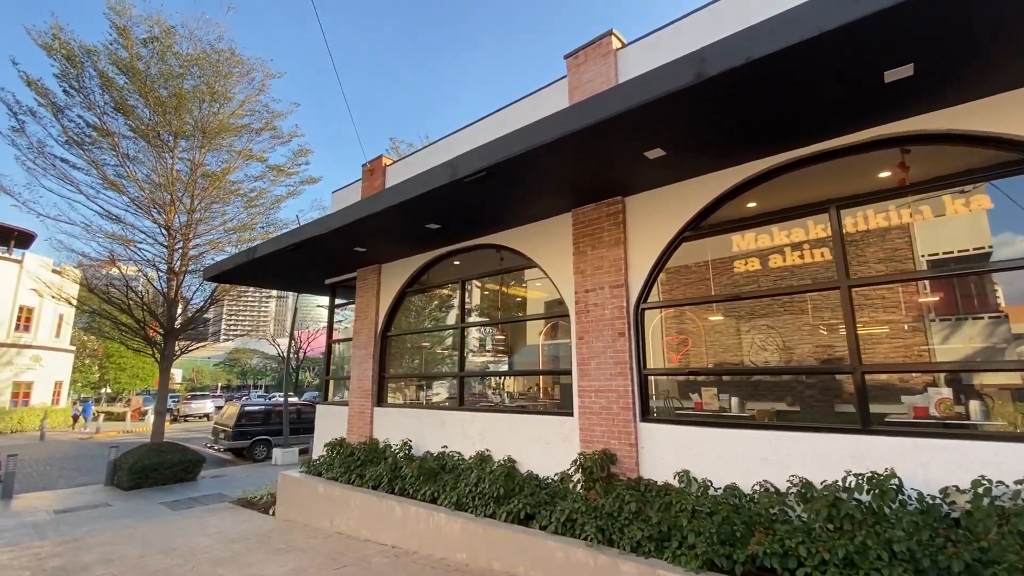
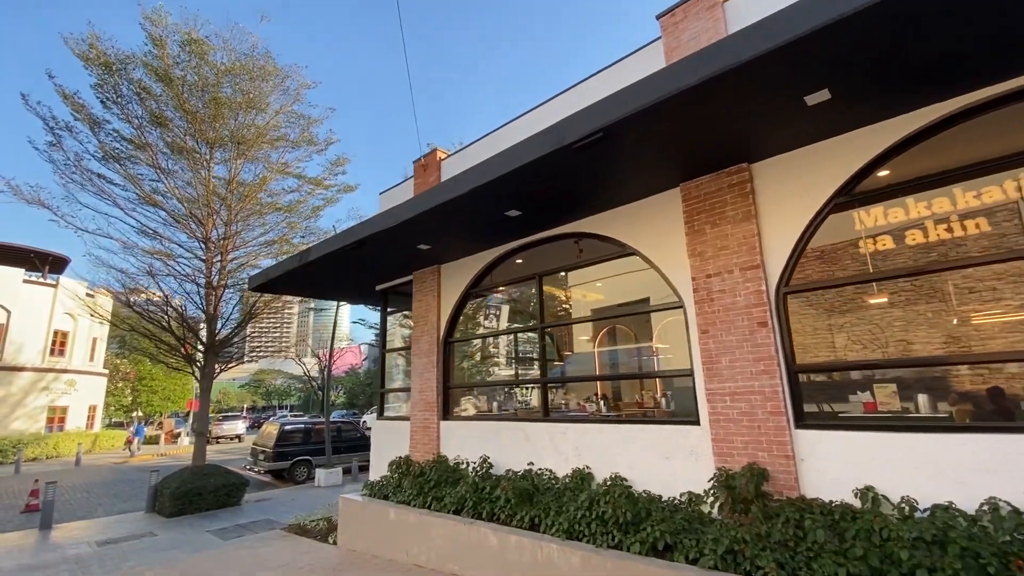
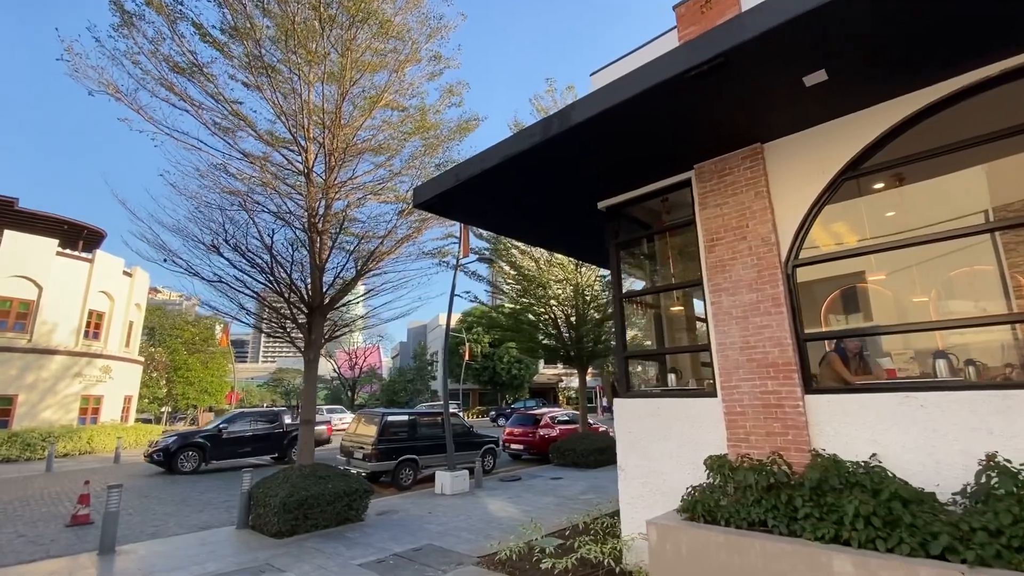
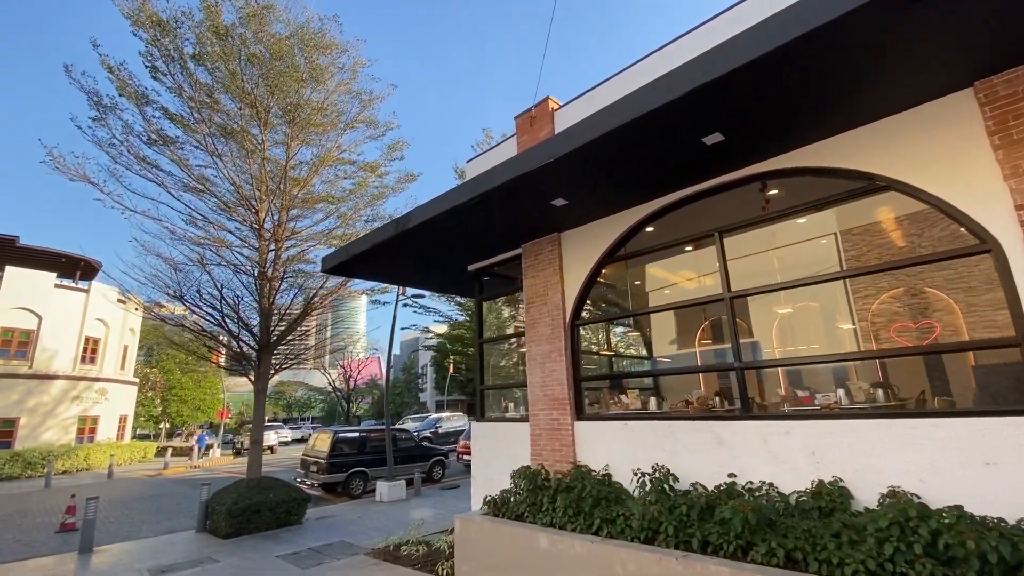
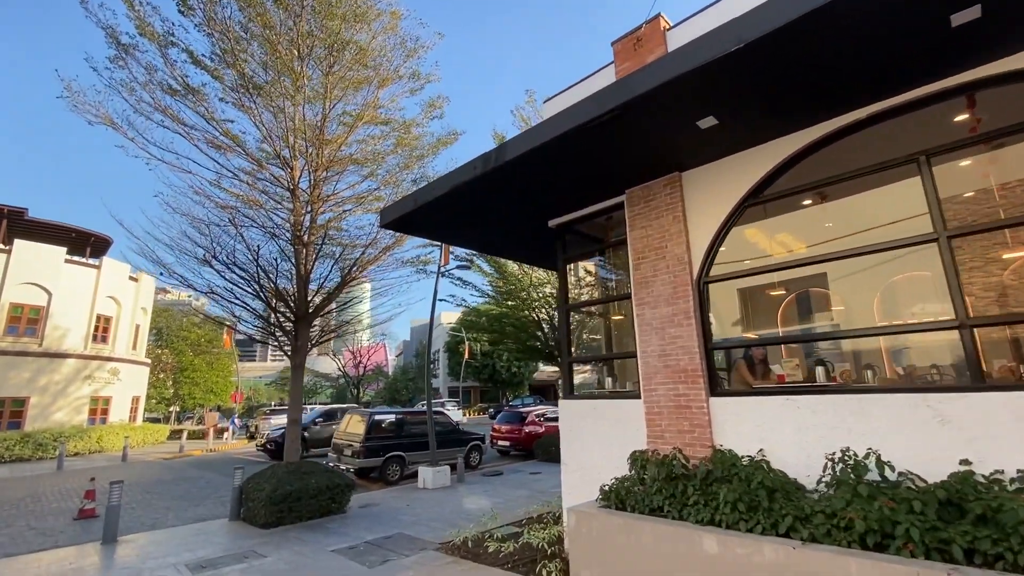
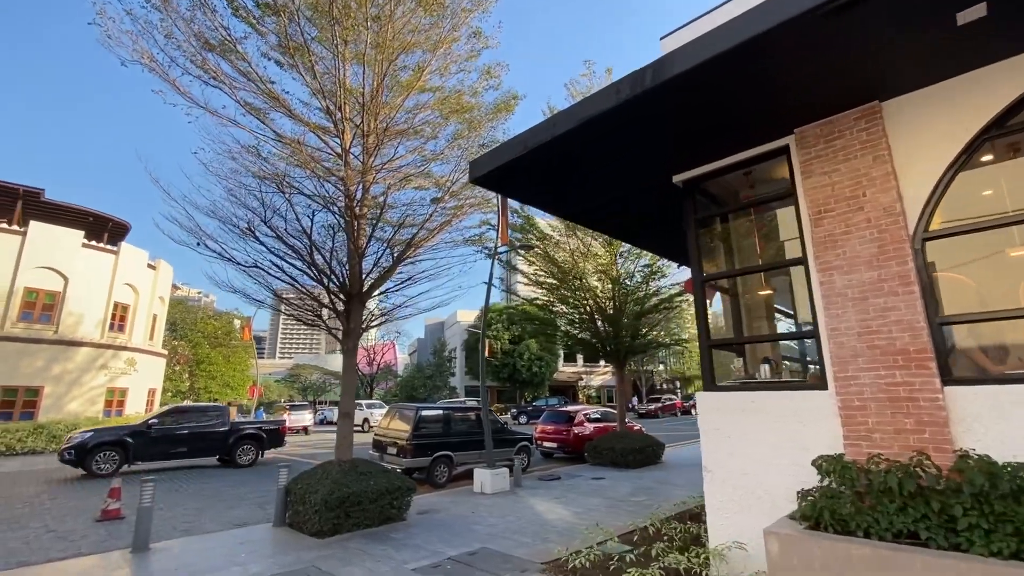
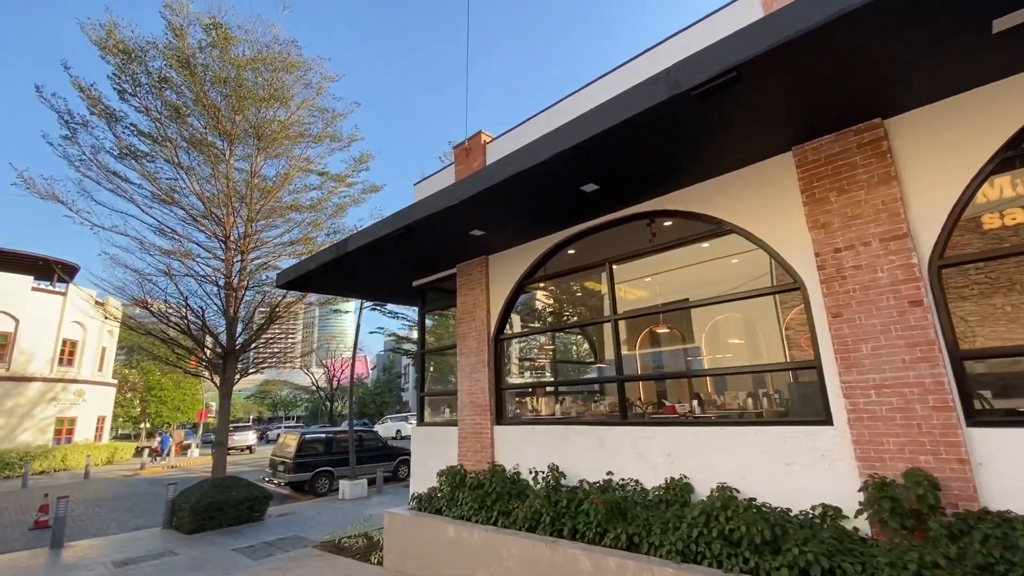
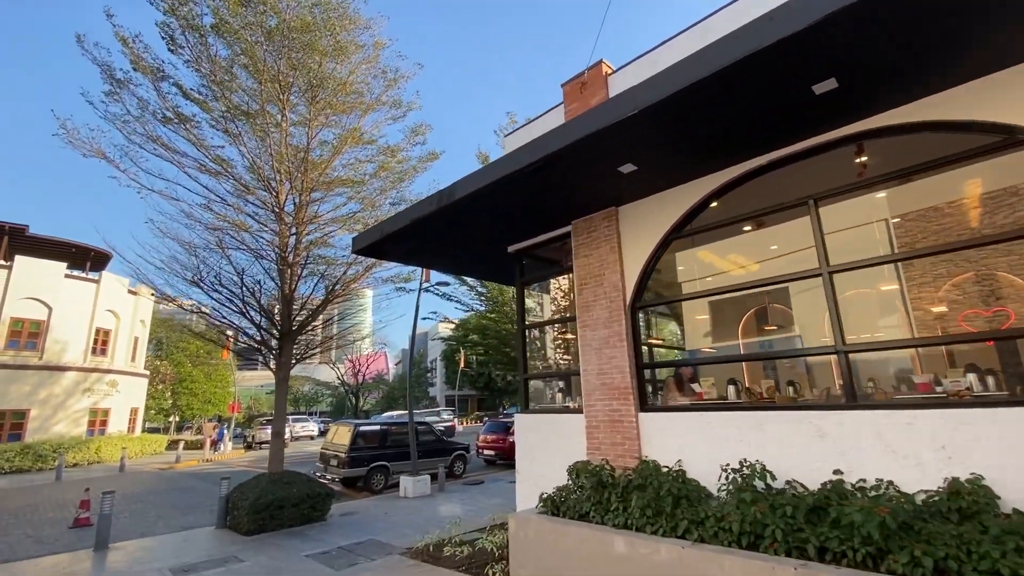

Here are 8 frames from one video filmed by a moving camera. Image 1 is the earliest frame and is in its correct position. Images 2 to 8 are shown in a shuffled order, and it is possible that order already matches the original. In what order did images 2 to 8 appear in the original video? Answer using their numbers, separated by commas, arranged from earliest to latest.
2, 7, 4, 8, 5, 3, 6
